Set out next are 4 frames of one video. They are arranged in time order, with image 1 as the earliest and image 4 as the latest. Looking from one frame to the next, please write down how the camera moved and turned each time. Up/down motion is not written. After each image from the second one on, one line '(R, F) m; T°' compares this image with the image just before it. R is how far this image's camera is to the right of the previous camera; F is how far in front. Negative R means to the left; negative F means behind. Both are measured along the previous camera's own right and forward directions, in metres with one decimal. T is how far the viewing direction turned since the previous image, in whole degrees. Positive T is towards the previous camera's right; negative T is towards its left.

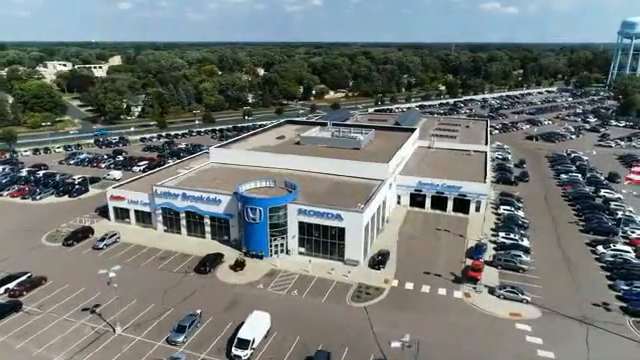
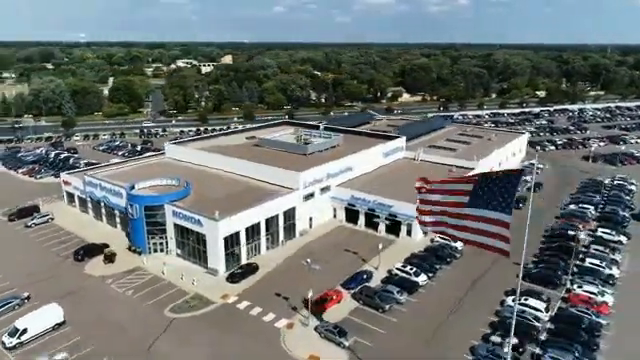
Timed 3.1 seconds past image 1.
(+21.5, +5.7) m; -16°
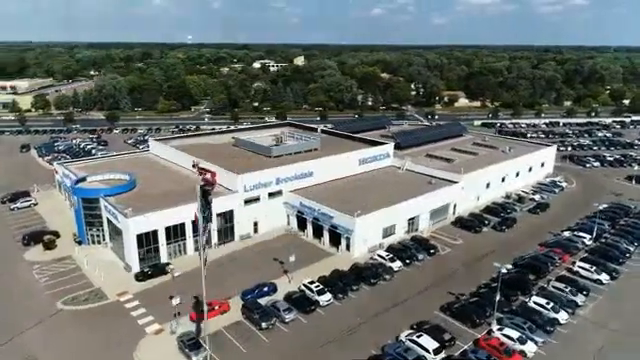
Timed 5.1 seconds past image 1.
(+14.0, +3.5) m; -11°
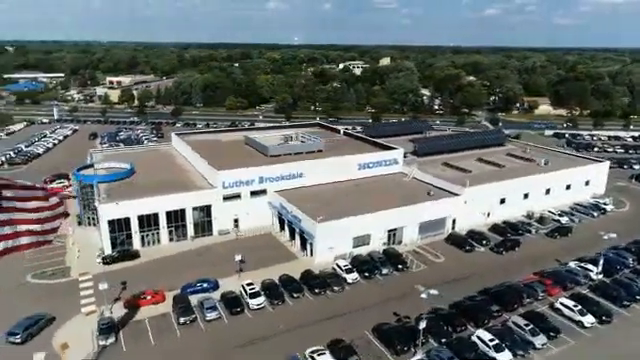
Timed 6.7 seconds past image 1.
(+11.4, +2.4) m; -12°
